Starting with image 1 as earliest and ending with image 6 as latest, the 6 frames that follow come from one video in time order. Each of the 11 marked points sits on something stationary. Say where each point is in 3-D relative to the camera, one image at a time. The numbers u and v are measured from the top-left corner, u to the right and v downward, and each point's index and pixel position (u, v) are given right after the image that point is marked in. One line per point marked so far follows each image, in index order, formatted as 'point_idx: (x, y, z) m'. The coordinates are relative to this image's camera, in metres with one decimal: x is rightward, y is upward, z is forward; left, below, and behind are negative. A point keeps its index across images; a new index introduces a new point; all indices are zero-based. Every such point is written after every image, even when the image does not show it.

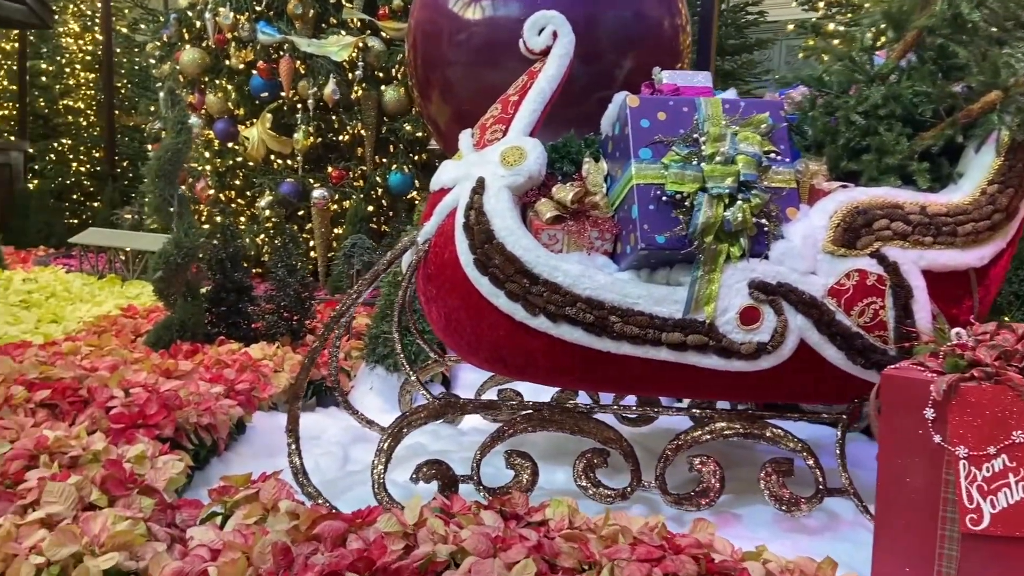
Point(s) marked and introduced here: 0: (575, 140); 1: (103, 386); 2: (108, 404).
0: (+0.2, +0.4, +2.2) m
1: (-1.3, -0.3, +2.5) m
2: (-1.2, -0.3, +2.3) m
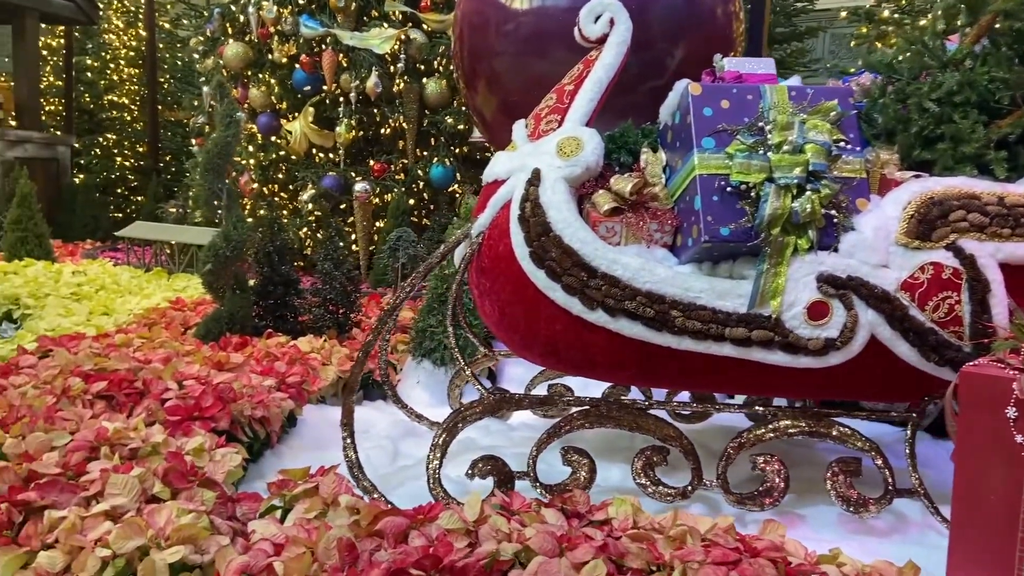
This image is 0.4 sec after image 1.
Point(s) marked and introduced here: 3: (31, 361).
0: (+0.3, +0.4, +2.1) m
1: (-1.1, -0.3, +2.5) m
2: (-1.0, -0.3, +2.3) m
3: (-1.6, -0.2, +2.7) m
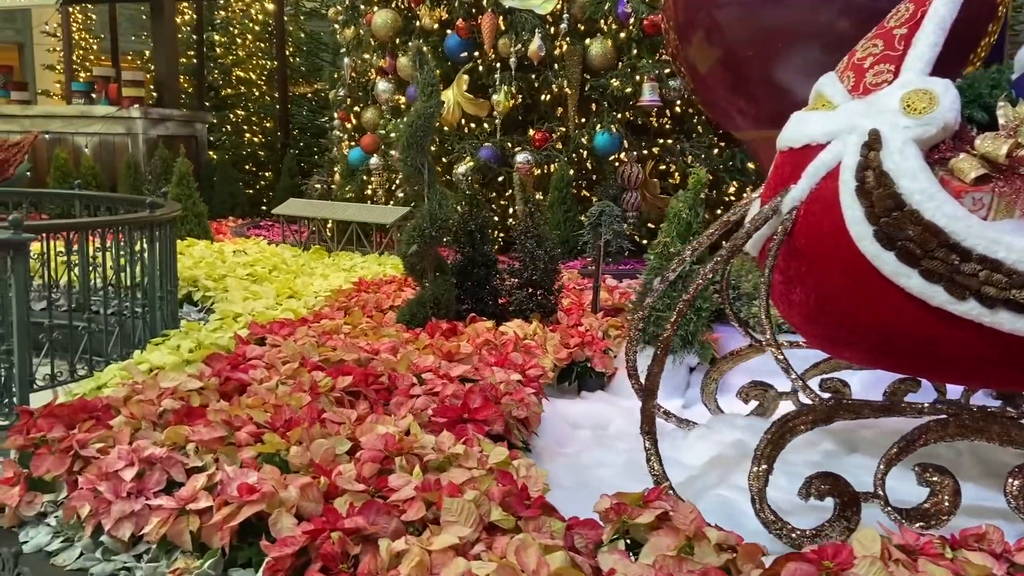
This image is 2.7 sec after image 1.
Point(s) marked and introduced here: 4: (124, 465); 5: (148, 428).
0: (+1.0, +0.5, +1.8) m
1: (-0.3, -0.2, +2.3) m
2: (-0.3, -0.3, +2.1) m
3: (-0.8, -0.2, +2.5) m
4: (-0.8, -0.4, +1.7) m
5: (-0.9, -0.3, +2.0) m
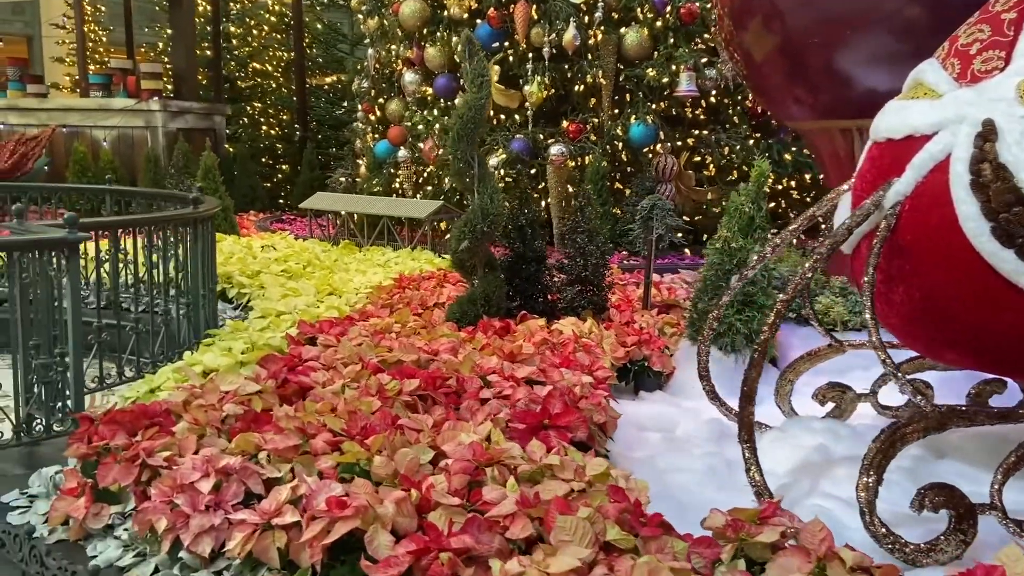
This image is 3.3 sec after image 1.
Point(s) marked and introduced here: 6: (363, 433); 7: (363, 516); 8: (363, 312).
0: (+1.2, +0.5, +1.7) m
1: (-0.1, -0.2, +2.2) m
2: (-0.1, -0.3, +2.1) m
3: (-0.6, -0.2, +2.5) m
4: (-0.6, -0.4, +1.6) m
5: (-0.7, -0.3, +1.9) m
6: (-0.3, -0.3, +1.8) m
7: (-0.3, -0.4, +1.4) m
8: (-0.6, -0.1, +3.1) m
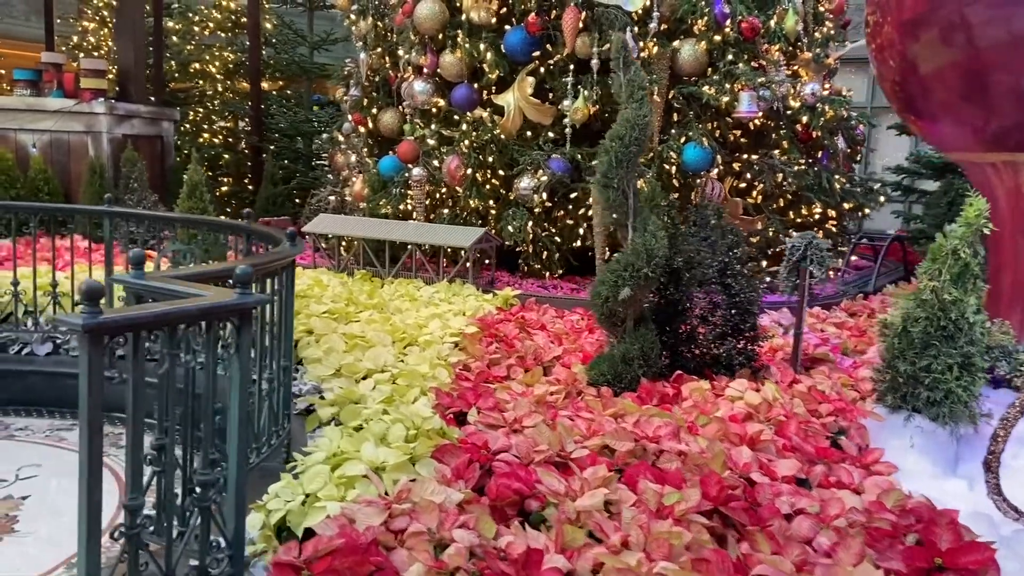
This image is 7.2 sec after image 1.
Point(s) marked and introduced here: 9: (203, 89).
0: (+1.9, +0.3, +1.4) m
1: (+0.5, -0.4, +1.7) m
2: (+0.5, -0.4, +1.6) m
3: (0.0, -0.4, +1.9) m
4: (0.0, -0.5, +1.1) m
5: (-0.1, -0.5, +1.3) m
6: (+0.3, -0.5, +1.2) m
7: (+0.4, -0.5, +0.9) m
8: (-0.1, -0.3, +2.6) m
9: (-3.2, +2.1, +8.4) m
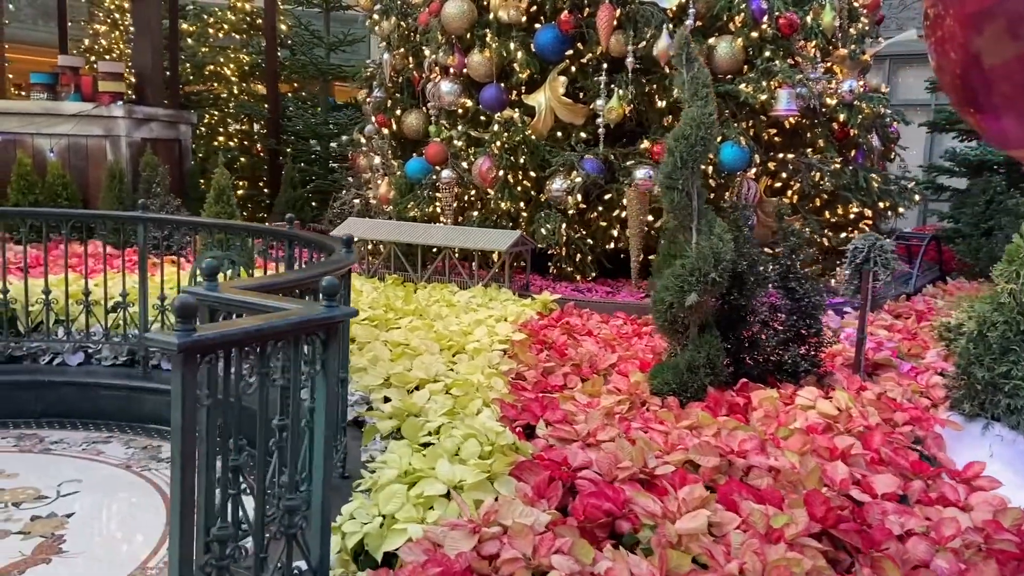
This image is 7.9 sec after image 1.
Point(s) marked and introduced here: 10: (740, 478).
0: (+2.1, +0.3, +1.3) m
1: (+0.6, -0.4, +1.7) m
2: (+0.7, -0.5, +1.5) m
3: (+0.1, -0.4, +1.8) m
4: (+0.2, -0.6, +1.0) m
5: (+0.1, -0.5, +1.3) m
6: (+0.5, -0.5, +1.2) m
7: (+0.6, -0.6, +0.8) m
8: (+0.1, -0.3, +2.5) m
9: (-3.0, +2.0, +8.3) m
10: (+0.5, -0.4, +1.7) m
